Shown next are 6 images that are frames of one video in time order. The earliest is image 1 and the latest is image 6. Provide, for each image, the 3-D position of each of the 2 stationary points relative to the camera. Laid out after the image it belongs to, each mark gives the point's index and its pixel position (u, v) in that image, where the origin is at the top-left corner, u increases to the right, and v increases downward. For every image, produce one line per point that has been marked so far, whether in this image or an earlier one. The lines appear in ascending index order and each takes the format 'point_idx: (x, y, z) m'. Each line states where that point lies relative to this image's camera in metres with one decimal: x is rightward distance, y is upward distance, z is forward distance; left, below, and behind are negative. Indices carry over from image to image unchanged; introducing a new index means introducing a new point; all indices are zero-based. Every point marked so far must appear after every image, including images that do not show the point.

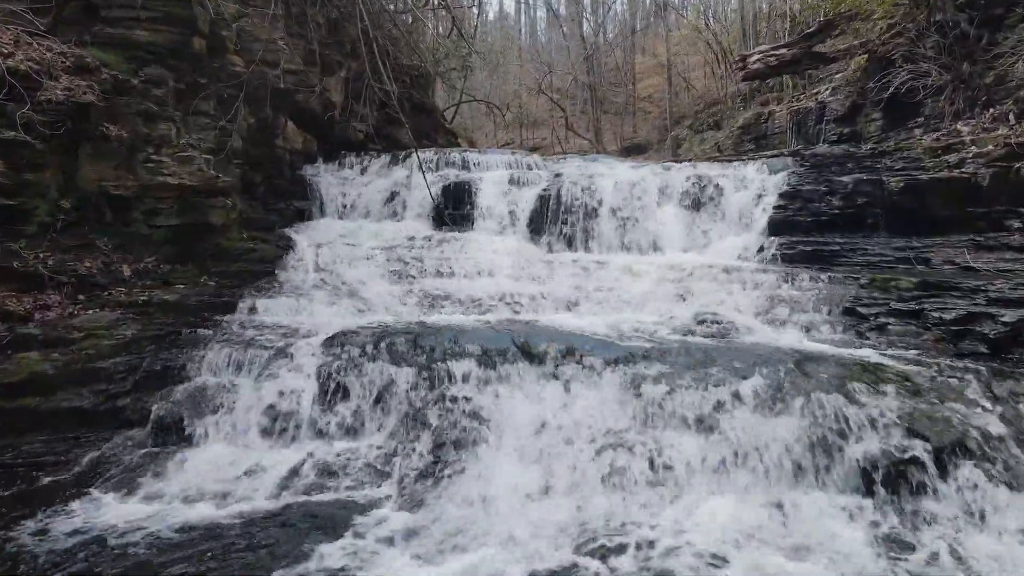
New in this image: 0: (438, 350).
0: (-0.7, -0.6, +5.6) m
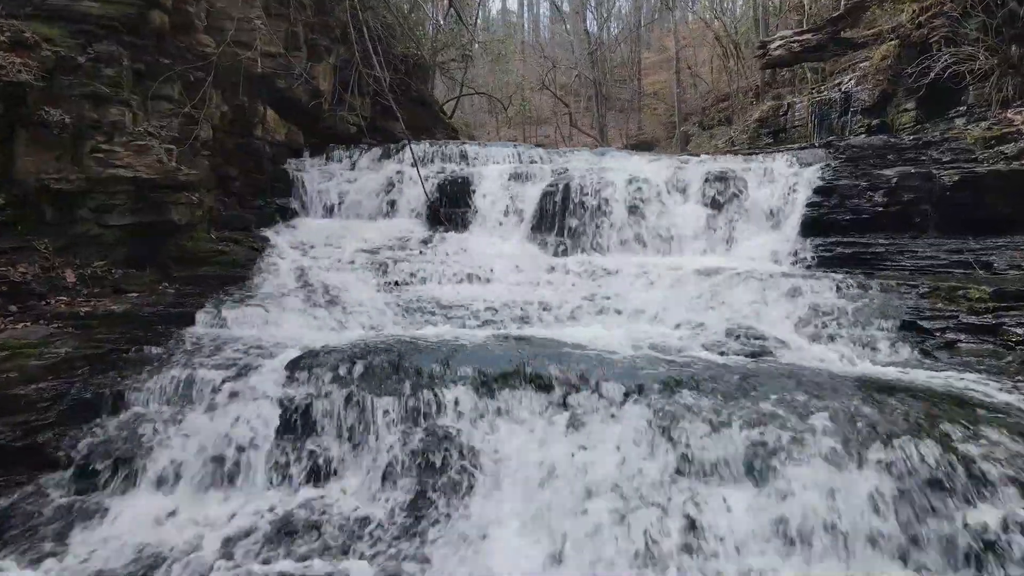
0: (-0.7, -0.7, +4.6) m
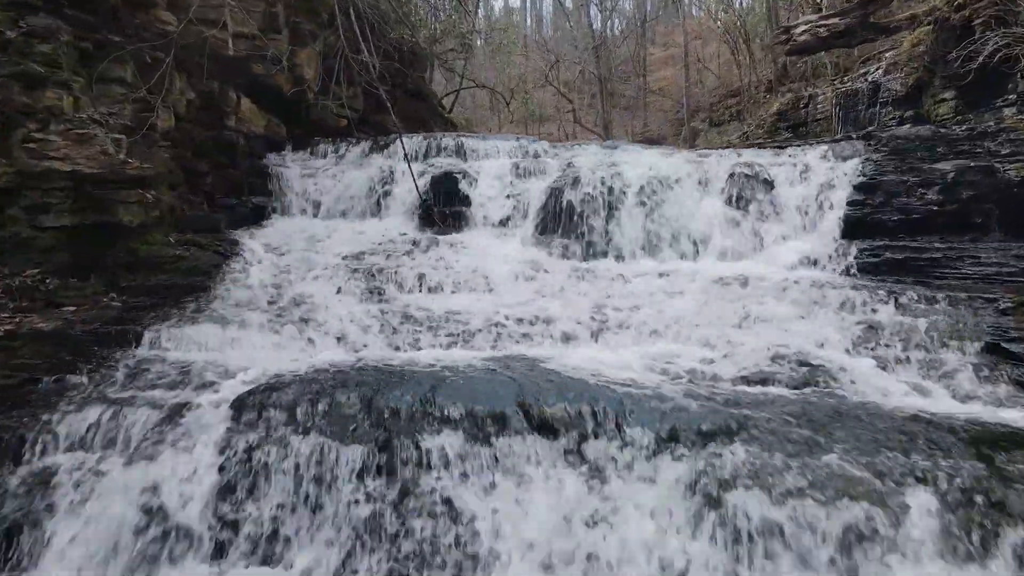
0: (-0.7, -0.8, +3.7) m
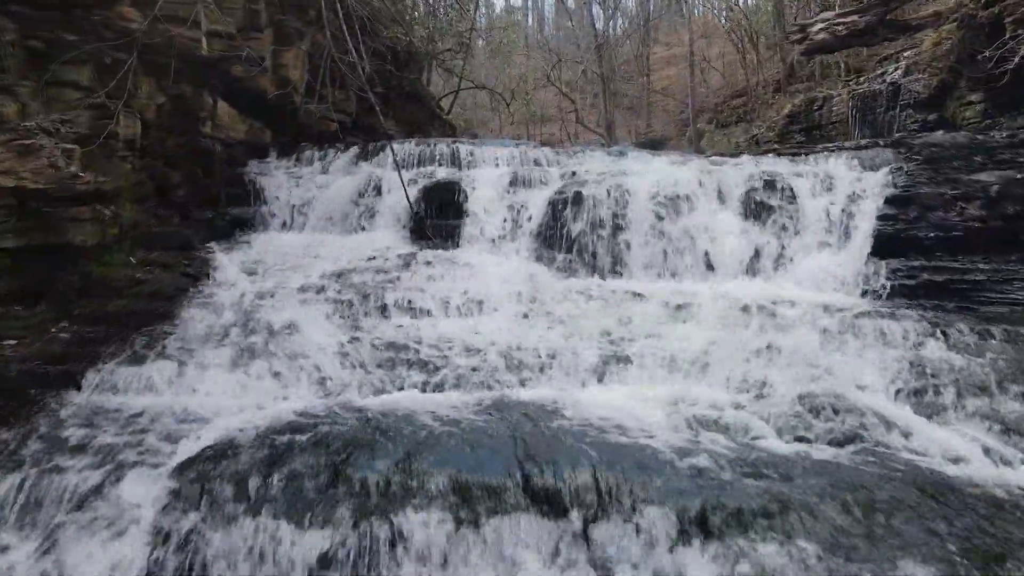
0: (-0.7, -1.0, +3.1) m
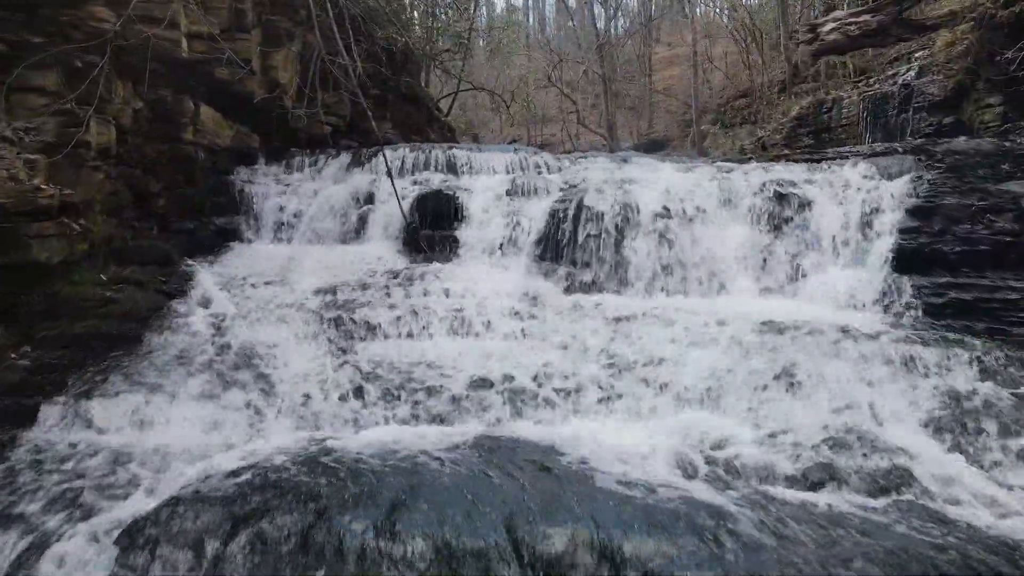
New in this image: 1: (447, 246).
0: (-0.7, -1.2, +2.7) m
1: (-0.8, +0.5, +7.3) m
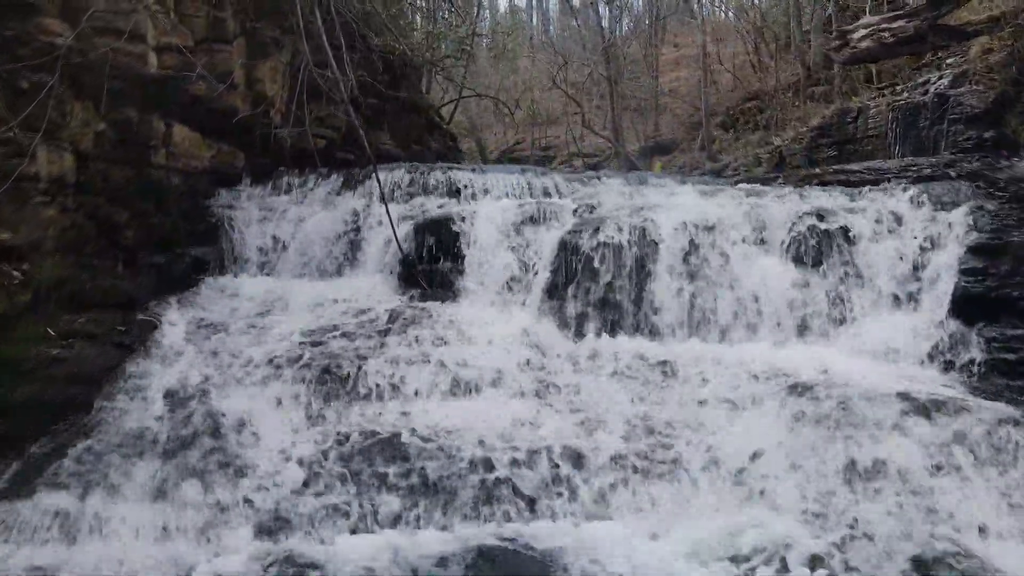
0: (-0.7, -1.6, +2.0) m
1: (-0.7, +0.1, +6.5) m
